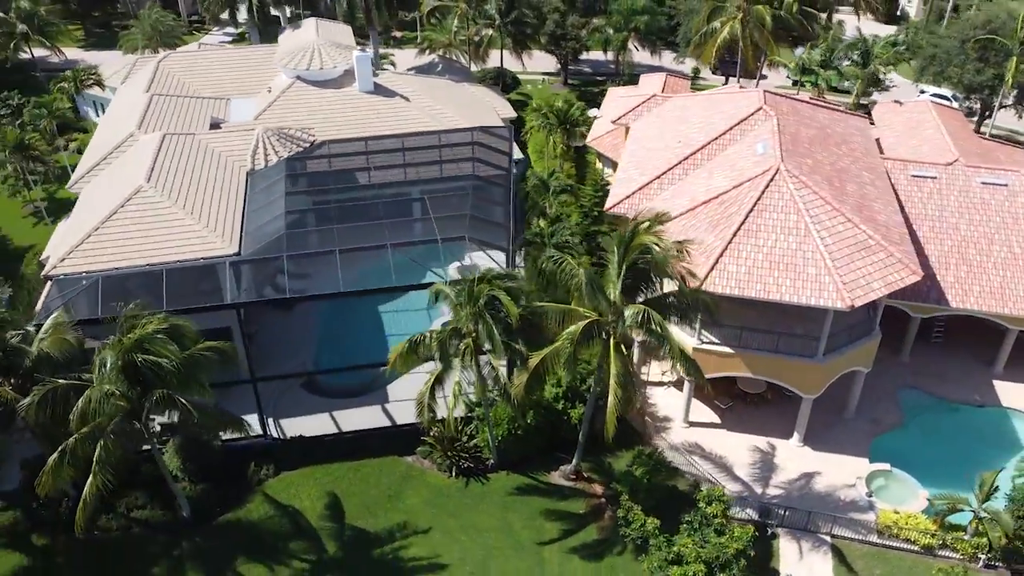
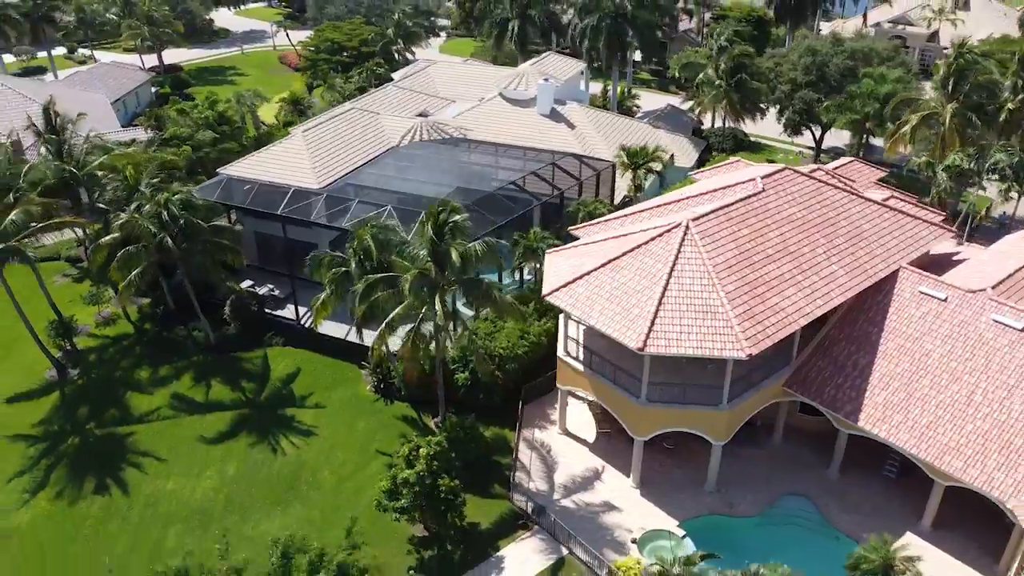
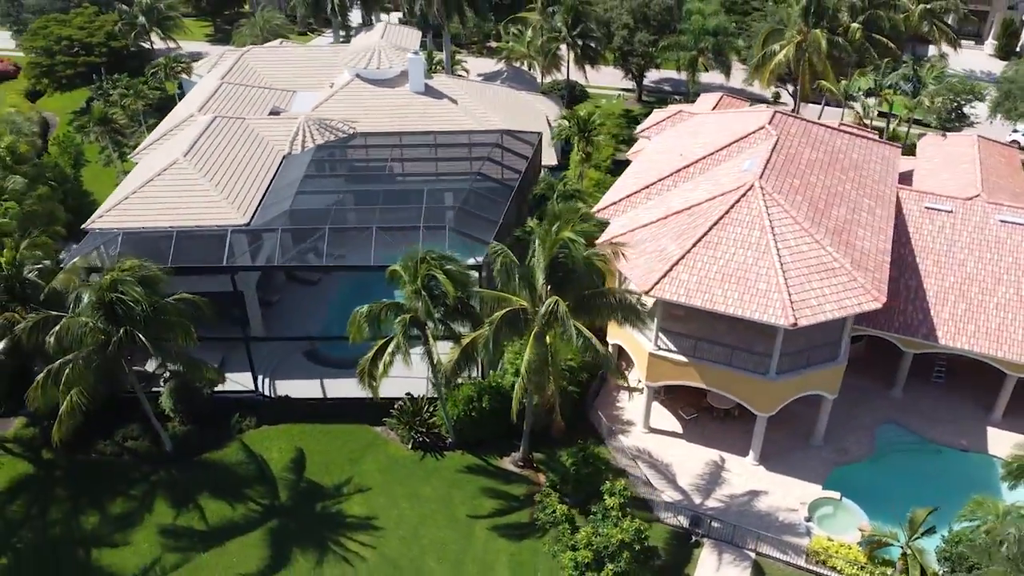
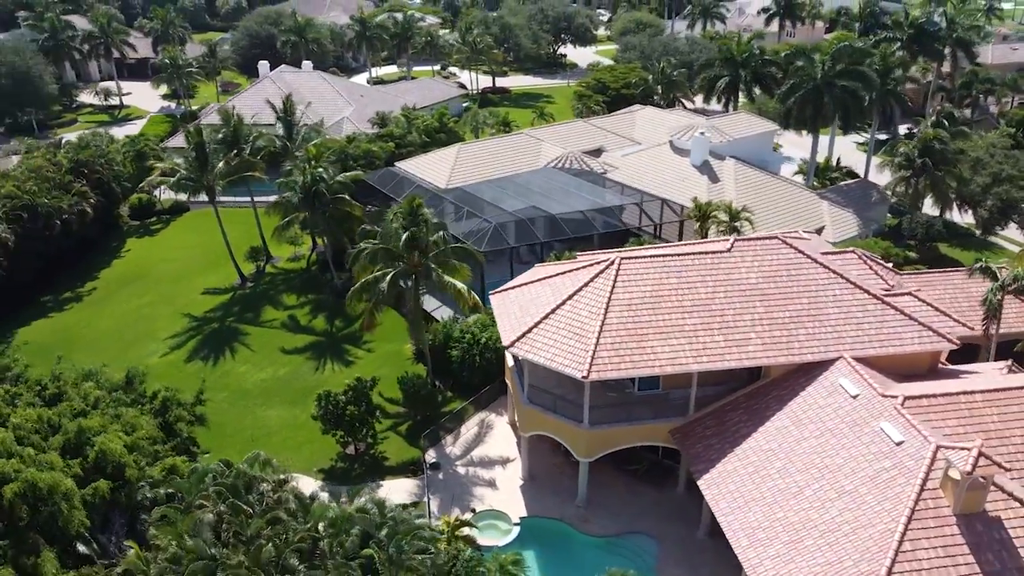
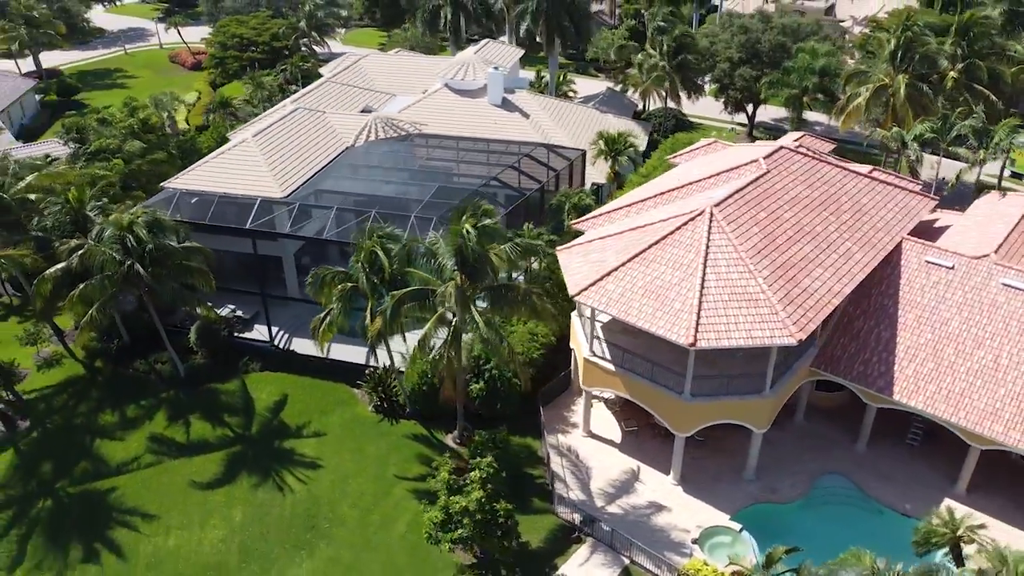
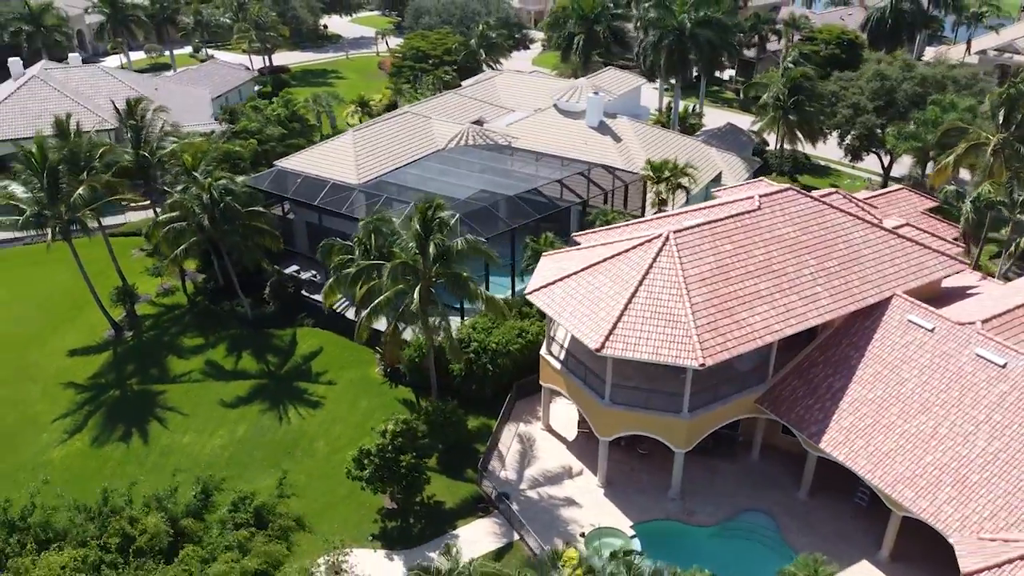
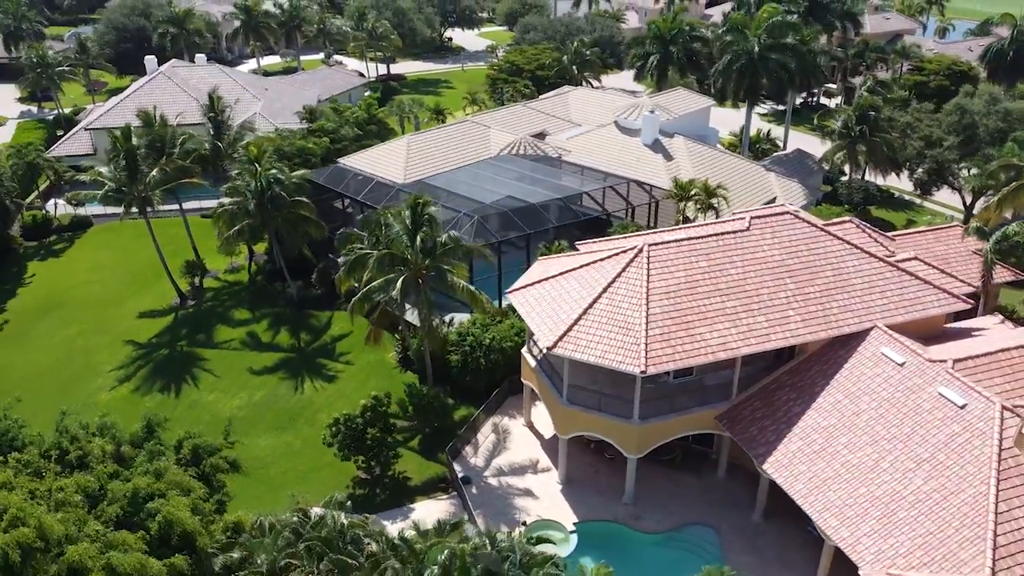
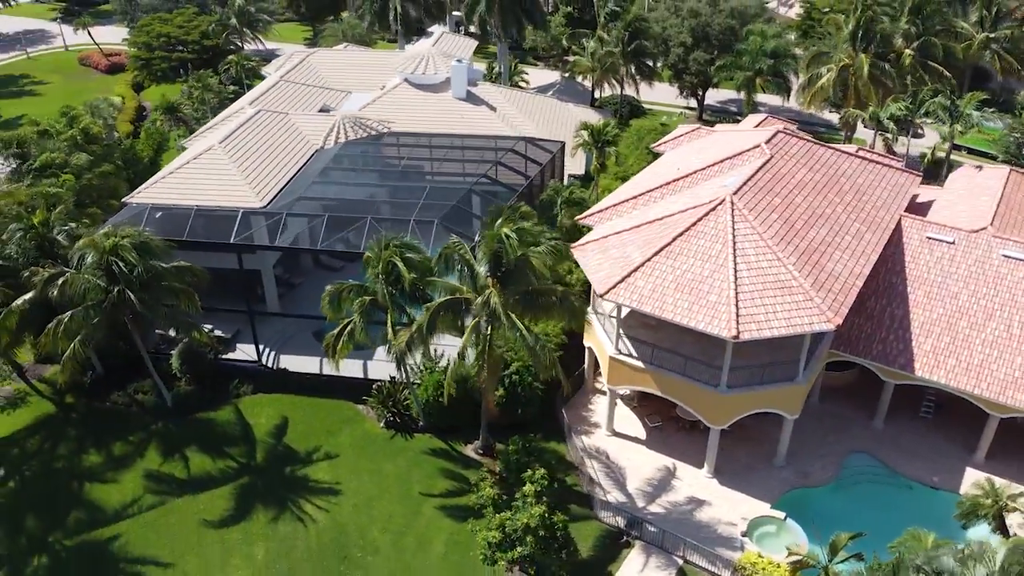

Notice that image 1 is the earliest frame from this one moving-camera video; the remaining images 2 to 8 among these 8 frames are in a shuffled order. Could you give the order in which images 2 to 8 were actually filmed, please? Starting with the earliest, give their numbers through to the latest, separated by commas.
3, 8, 5, 2, 6, 7, 4
